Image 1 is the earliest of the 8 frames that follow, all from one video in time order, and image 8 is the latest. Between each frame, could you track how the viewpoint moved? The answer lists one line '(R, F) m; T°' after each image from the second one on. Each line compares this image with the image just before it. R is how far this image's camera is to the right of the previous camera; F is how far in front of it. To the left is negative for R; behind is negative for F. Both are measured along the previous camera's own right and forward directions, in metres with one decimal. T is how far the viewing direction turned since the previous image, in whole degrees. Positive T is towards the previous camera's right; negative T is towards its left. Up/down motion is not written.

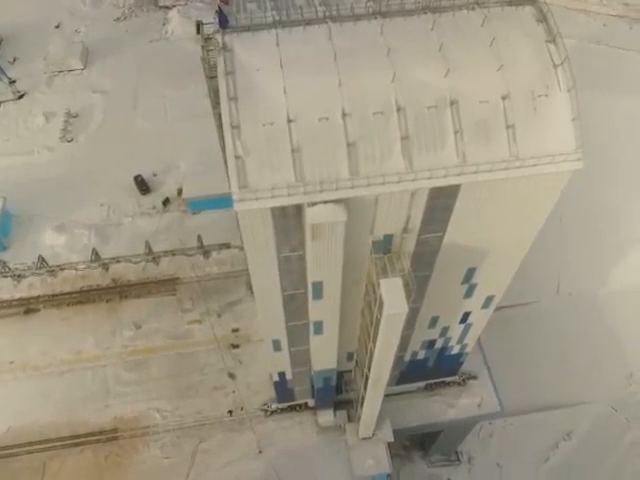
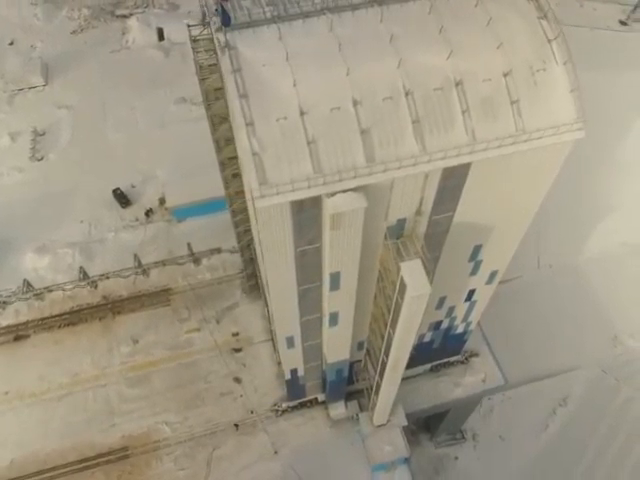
(-1.0, 0.0) m; +4°
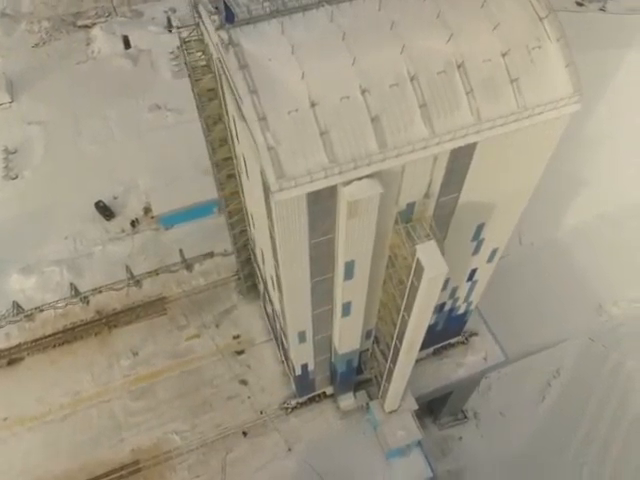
(-0.9, -0.1) m; +3°
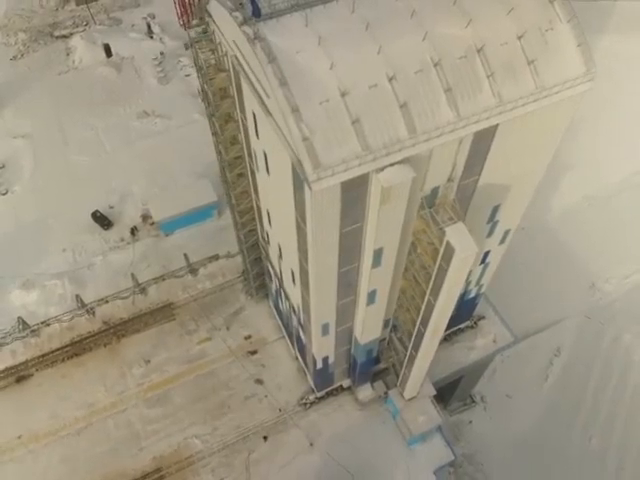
(-1.1, -0.1) m; +2°
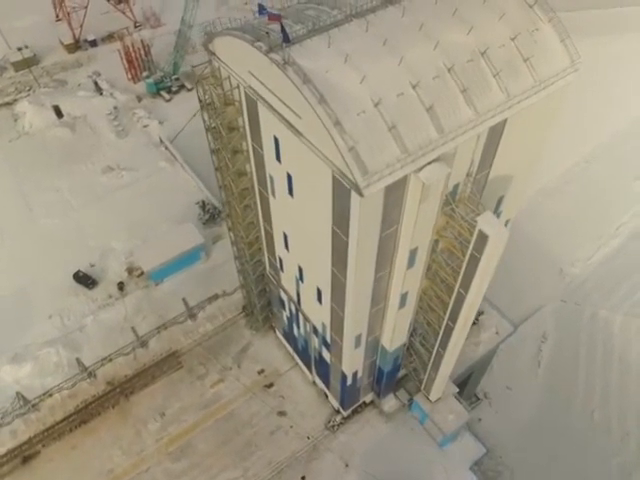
(-2.1, -0.3) m; +7°
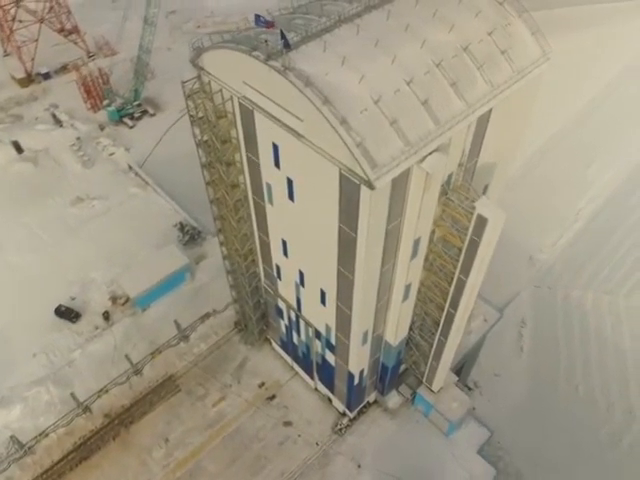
(-1.1, -0.2) m; +5°
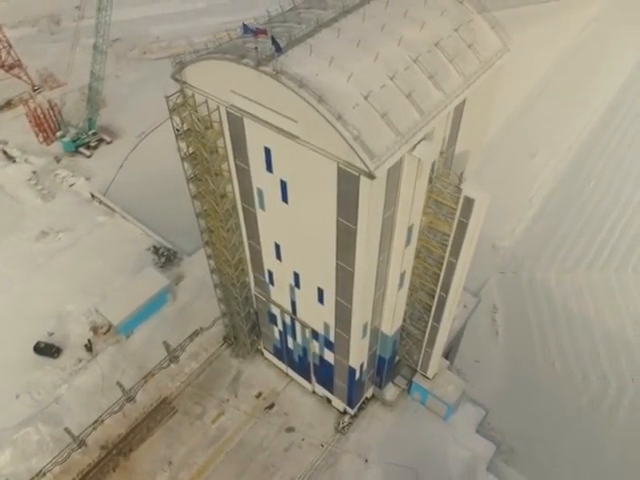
(-1.2, -0.4) m; +5°
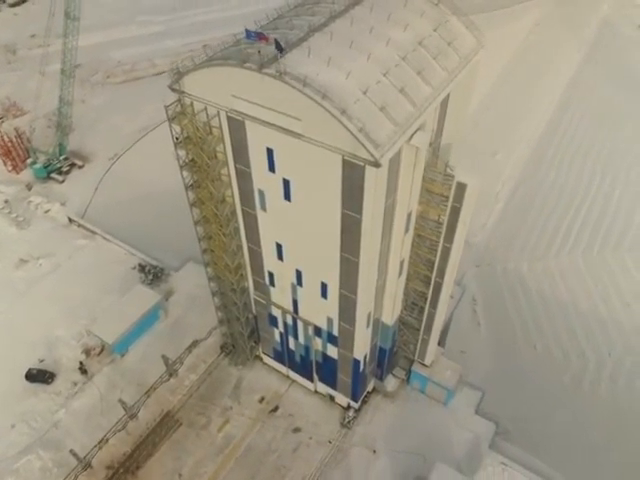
(-1.2, -0.5) m; +4°
